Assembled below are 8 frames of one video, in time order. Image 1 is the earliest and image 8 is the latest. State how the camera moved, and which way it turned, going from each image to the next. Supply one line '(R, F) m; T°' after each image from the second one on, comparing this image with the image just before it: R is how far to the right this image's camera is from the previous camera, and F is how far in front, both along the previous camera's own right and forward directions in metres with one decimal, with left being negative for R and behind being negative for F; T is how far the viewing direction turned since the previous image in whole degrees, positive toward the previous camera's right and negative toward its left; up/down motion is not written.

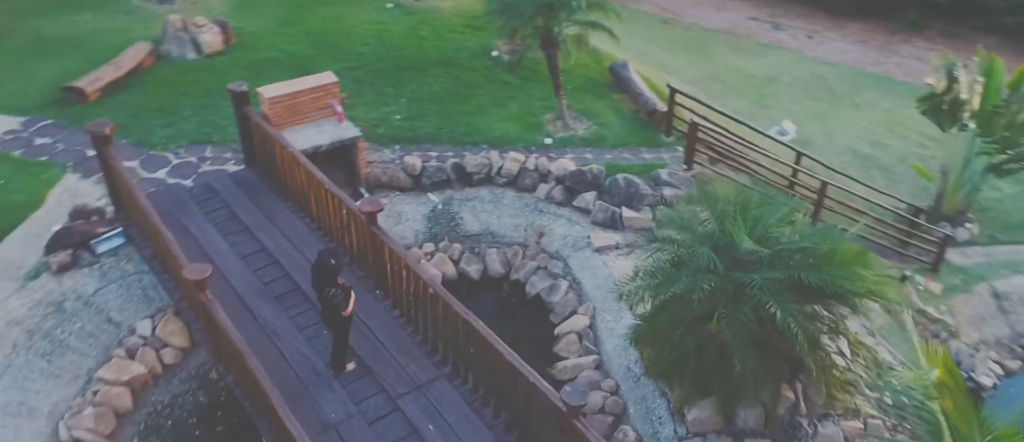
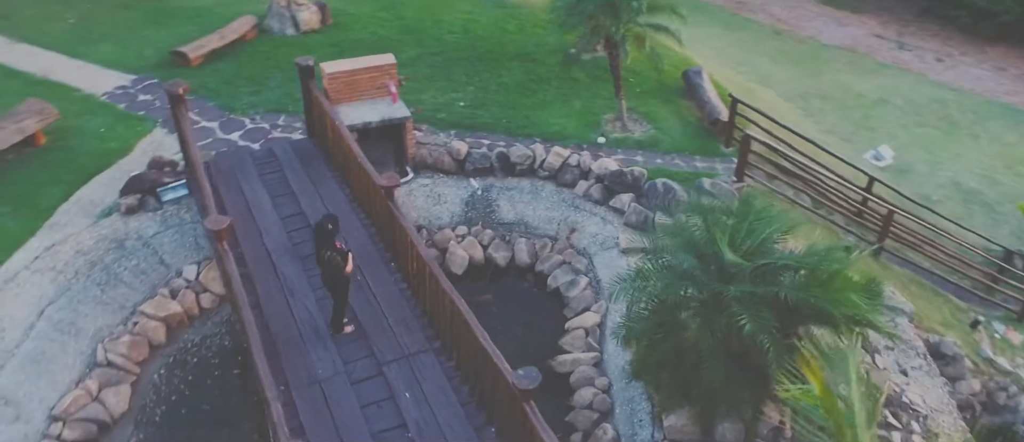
(+0.8, 0.0) m; -8°
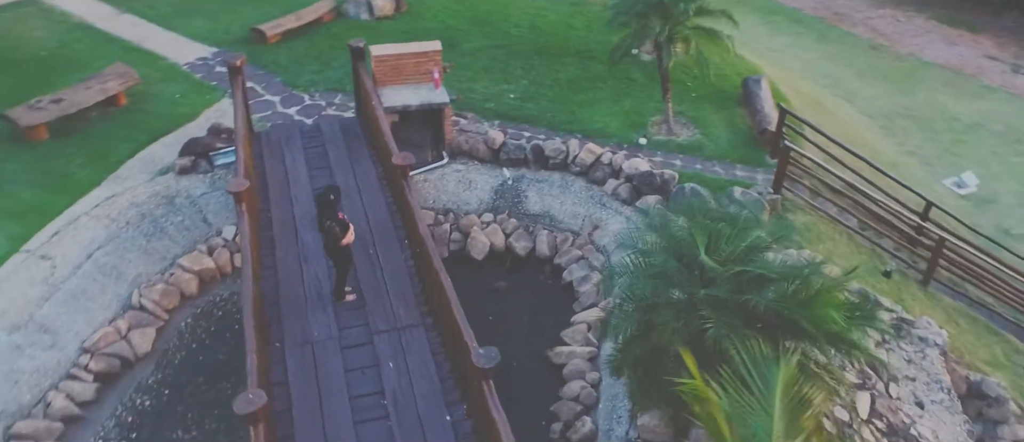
(+0.7, -0.1) m; -7°
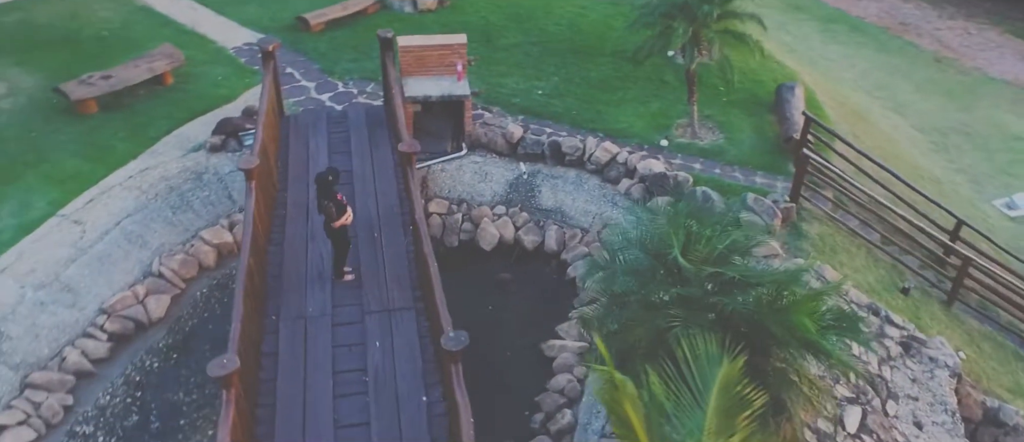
(+0.5, -0.1) m; -4°
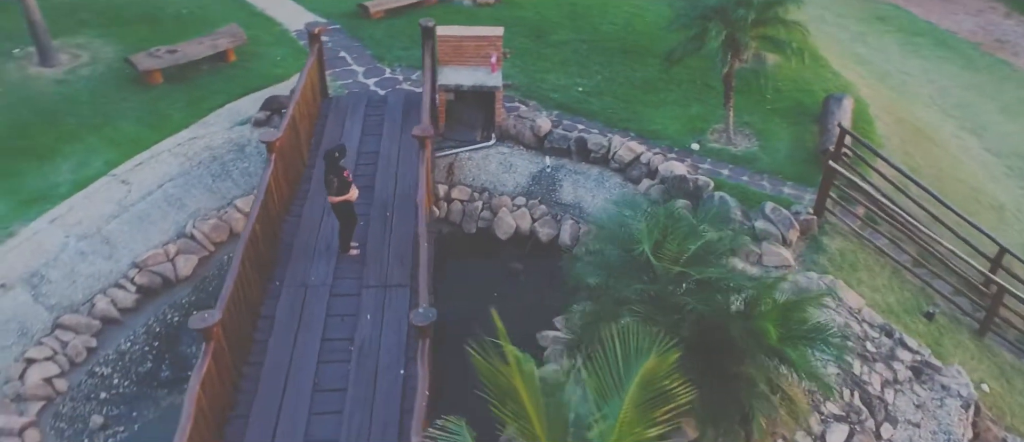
(+0.7, -0.1) m; -6°
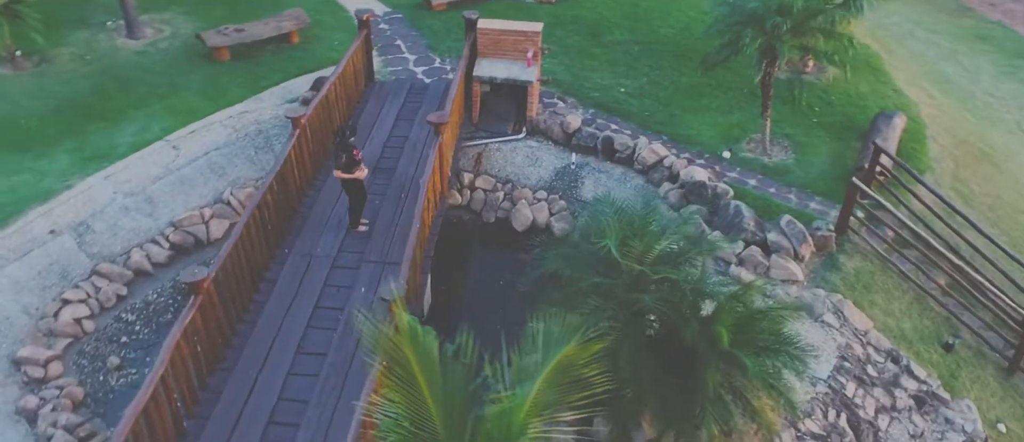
(+0.7, -0.1) m; -6°
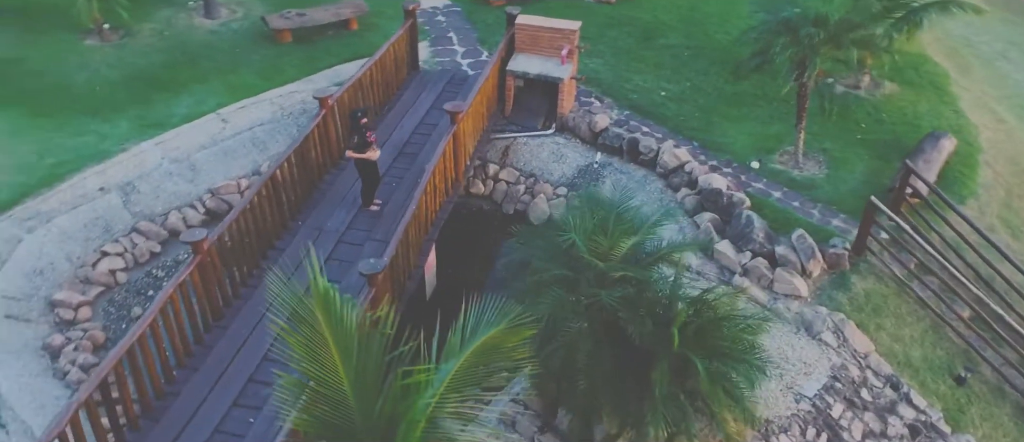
(+0.7, -0.2) m; -6°
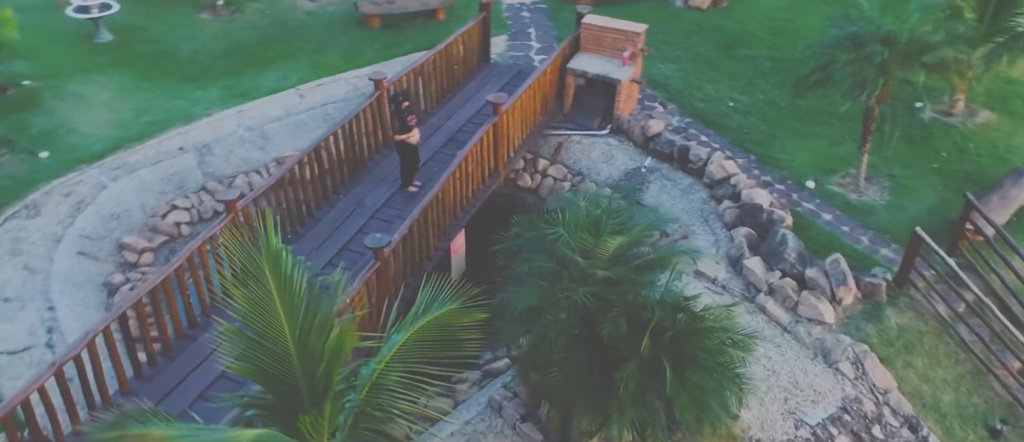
(+0.8, -0.1) m; -8°
